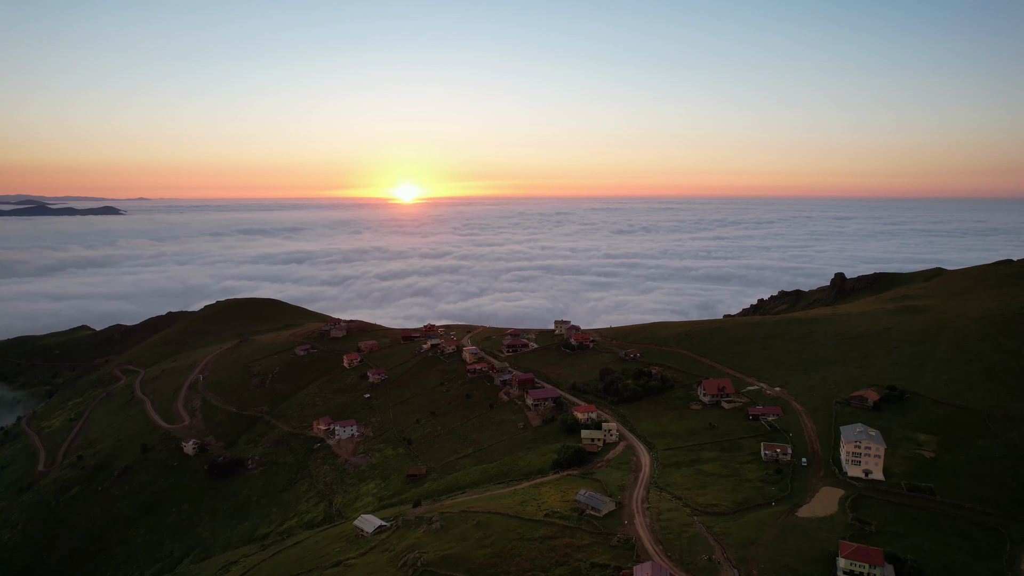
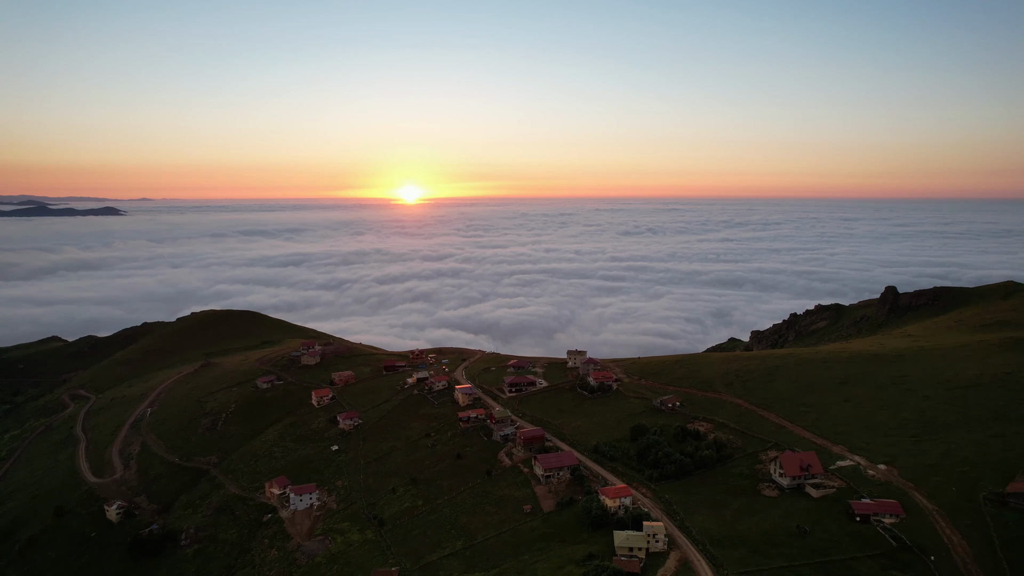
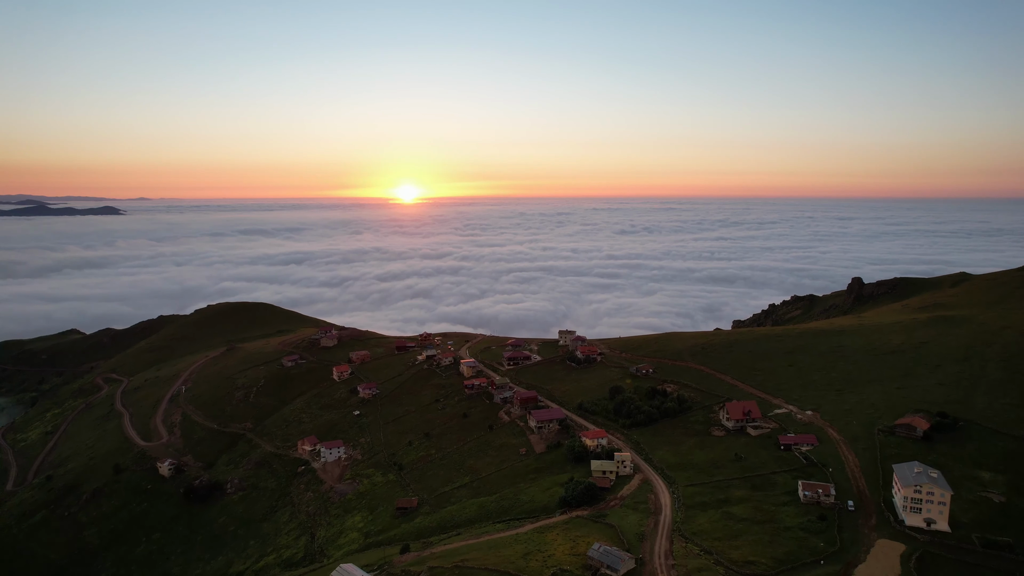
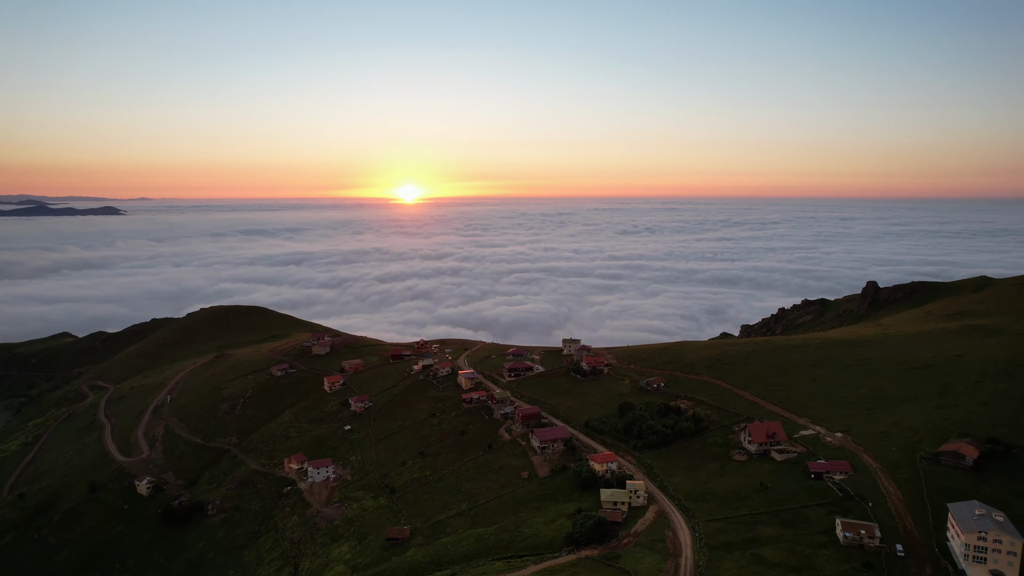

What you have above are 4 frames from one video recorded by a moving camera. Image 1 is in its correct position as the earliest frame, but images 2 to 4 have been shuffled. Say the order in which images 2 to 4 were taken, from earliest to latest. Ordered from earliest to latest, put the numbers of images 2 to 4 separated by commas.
3, 4, 2
